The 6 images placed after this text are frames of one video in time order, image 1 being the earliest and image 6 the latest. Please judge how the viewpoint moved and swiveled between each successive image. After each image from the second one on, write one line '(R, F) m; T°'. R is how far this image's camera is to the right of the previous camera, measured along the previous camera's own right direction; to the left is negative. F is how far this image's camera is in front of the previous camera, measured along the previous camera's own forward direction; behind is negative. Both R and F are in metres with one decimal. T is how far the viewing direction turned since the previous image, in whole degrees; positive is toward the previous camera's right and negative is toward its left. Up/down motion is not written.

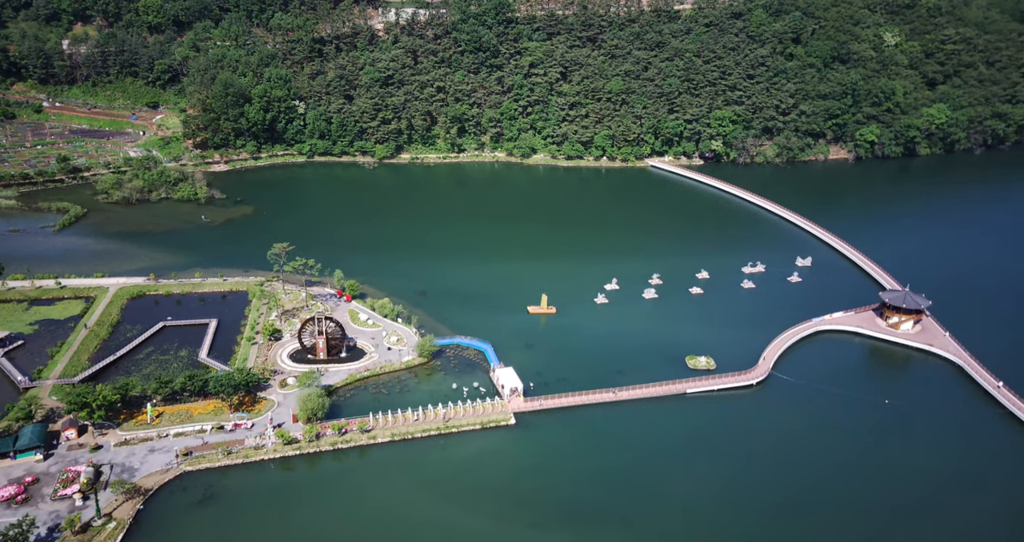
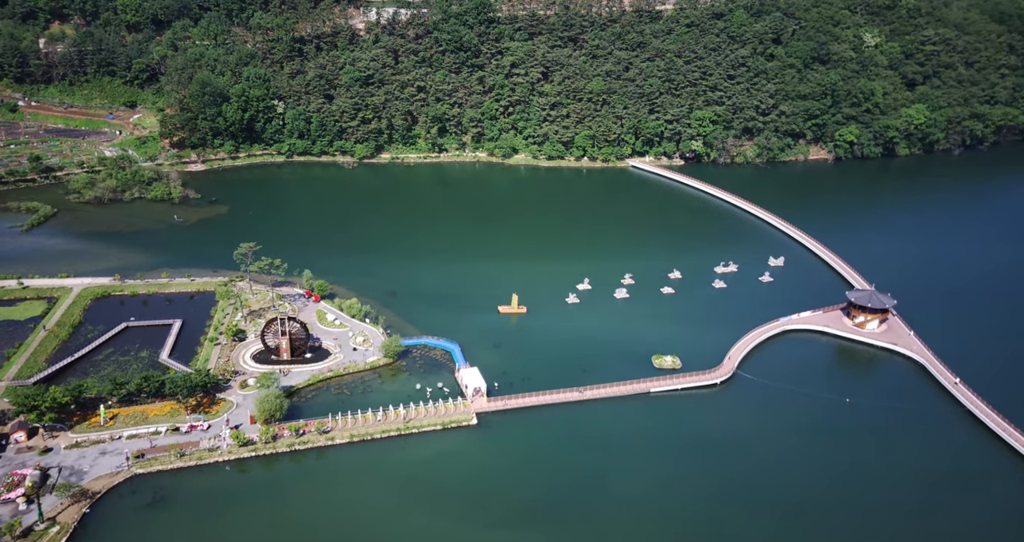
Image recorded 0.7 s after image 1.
(+1.8, +0.3) m; +1°
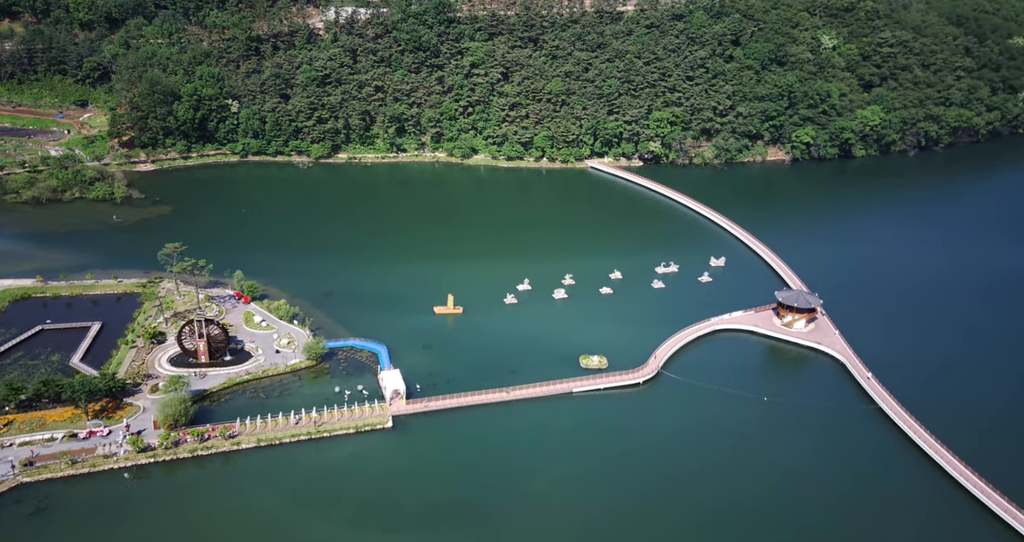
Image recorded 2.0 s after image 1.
(+4.0, +0.6) m; +1°
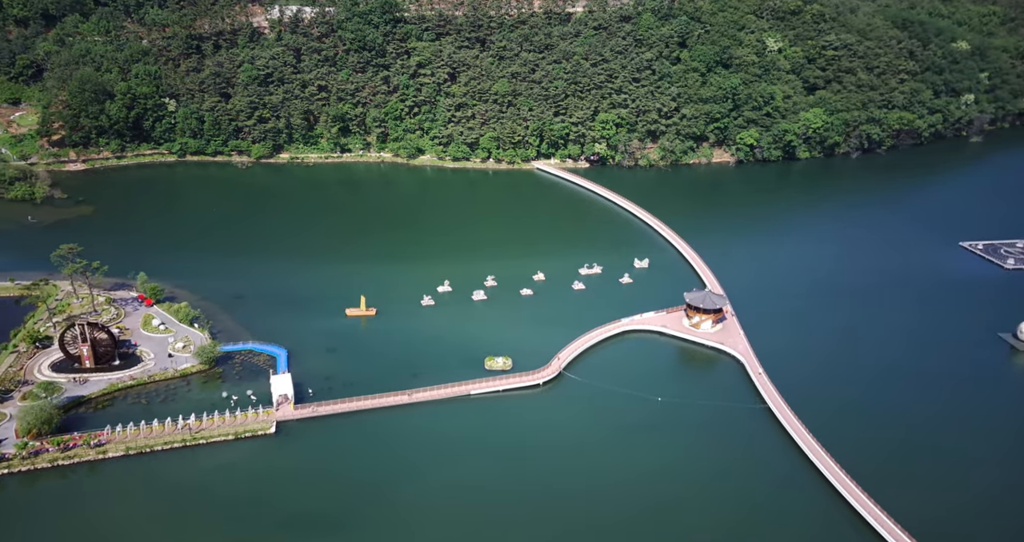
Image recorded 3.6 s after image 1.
(+5.3, +0.8) m; +2°
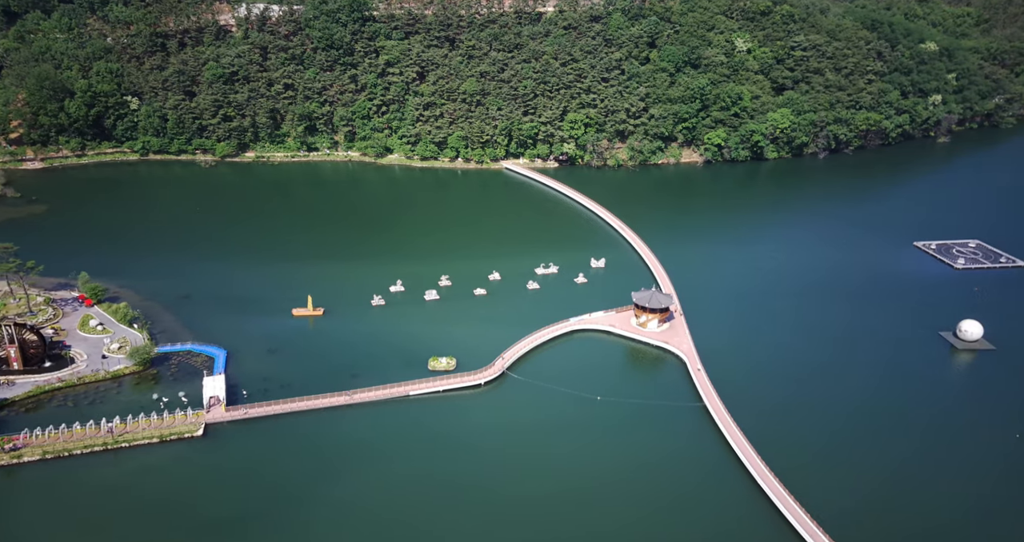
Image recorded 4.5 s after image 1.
(+3.1, +0.5) m; +1°
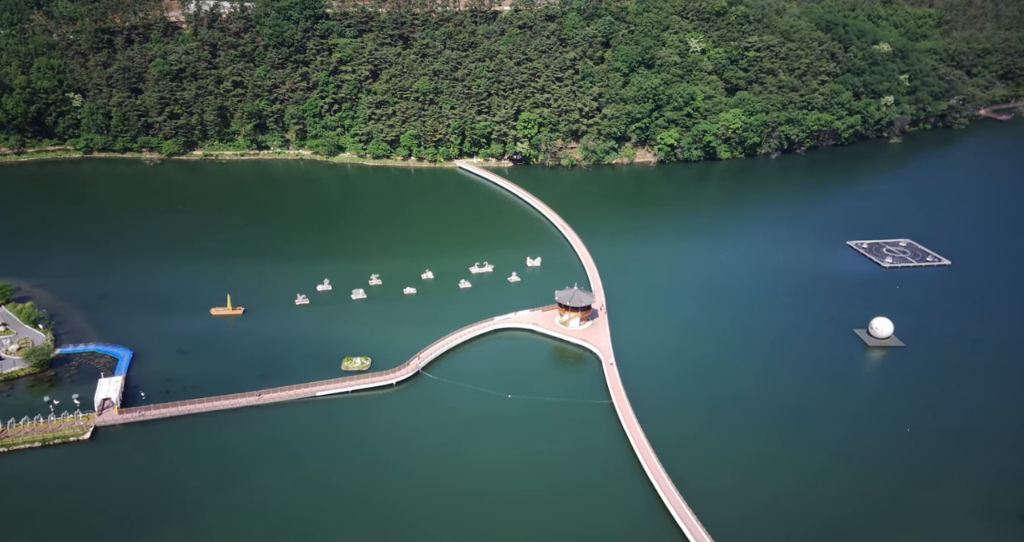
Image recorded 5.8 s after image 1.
(+4.5, +0.7) m; +1°
